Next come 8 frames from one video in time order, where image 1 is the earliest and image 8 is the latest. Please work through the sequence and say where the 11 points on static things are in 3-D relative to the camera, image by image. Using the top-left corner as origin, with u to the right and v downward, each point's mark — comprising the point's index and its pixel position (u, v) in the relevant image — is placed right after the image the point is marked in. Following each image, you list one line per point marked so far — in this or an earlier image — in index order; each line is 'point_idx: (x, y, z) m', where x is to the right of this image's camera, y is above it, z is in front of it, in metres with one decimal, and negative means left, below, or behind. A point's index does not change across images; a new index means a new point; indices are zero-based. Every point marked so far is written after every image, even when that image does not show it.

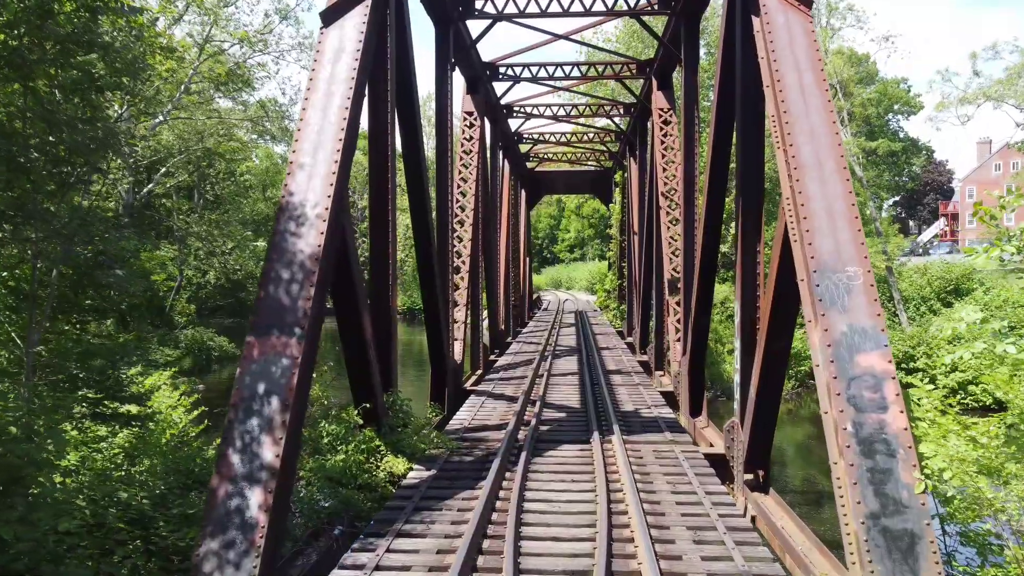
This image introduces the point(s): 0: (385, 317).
0: (-1.0, -0.2, +6.2) m
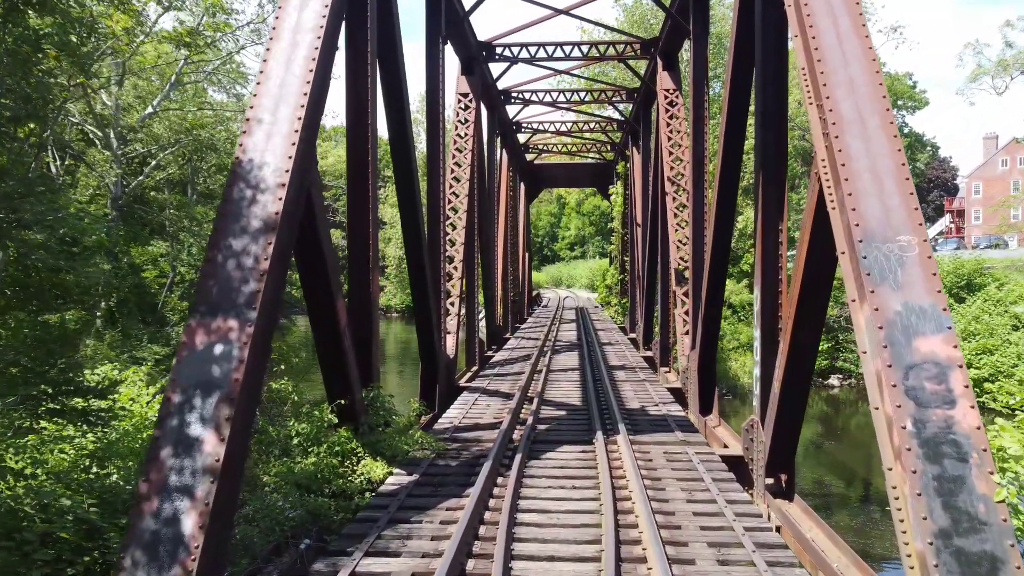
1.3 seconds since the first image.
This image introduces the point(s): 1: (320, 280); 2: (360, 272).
0: (-1.0, -0.1, +5.6) m
1: (-1.1, +0.1, +4.6) m
2: (-1.1, +0.1, +5.6) m
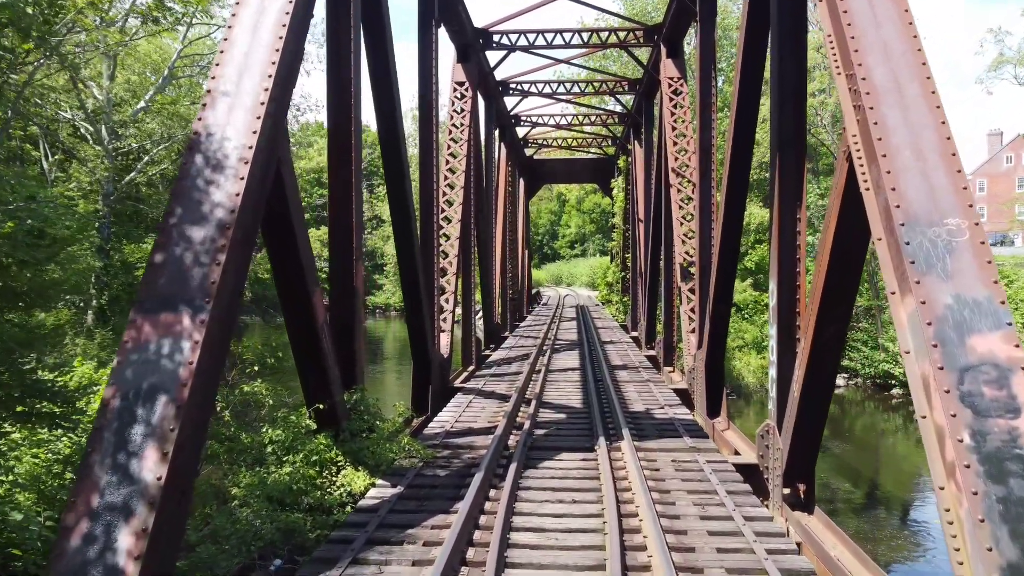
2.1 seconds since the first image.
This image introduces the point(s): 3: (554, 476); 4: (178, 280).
0: (-1.1, -0.1, +5.2) m
1: (-1.1, +0.1, +4.2) m
2: (-1.1, +0.2, +5.2) m
3: (+0.2, -1.1, +4.6) m
4: (-1.3, 0.0, +3.1) m
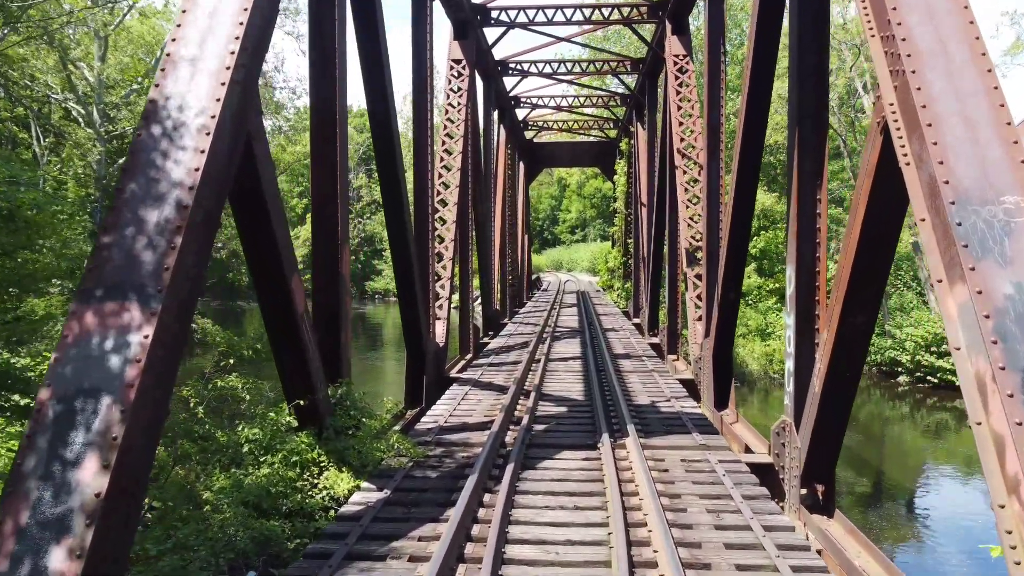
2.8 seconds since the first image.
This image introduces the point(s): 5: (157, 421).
0: (-1.1, 0.0, +4.8) m
1: (-1.2, +0.2, +3.8) m
2: (-1.1, +0.2, +4.8) m
3: (+0.2, -1.0, +4.2) m
4: (-1.3, +0.1, +2.7) m
5: (-1.2, -0.4, +2.6) m
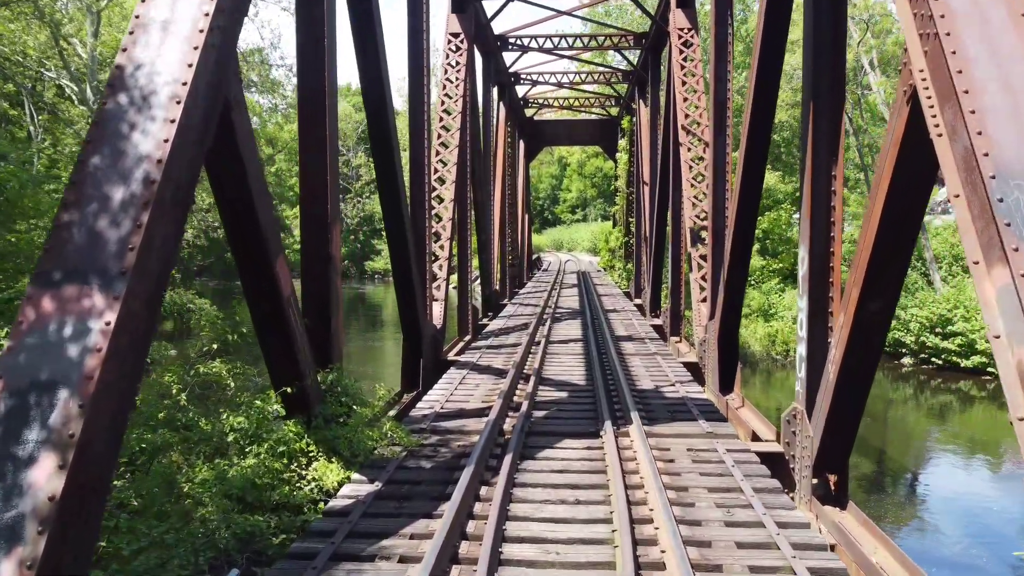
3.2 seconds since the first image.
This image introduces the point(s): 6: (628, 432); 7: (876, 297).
0: (-1.1, +0.1, +4.6) m
1: (-1.2, +0.2, +3.6) m
2: (-1.1, +0.4, +4.6) m
3: (+0.2, -0.9, +4.0) m
4: (-1.3, +0.1, +2.5) m
5: (-1.2, -0.4, +2.4) m
6: (+0.7, -0.9, +4.7) m
7: (+1.6, 0.0, +3.6) m
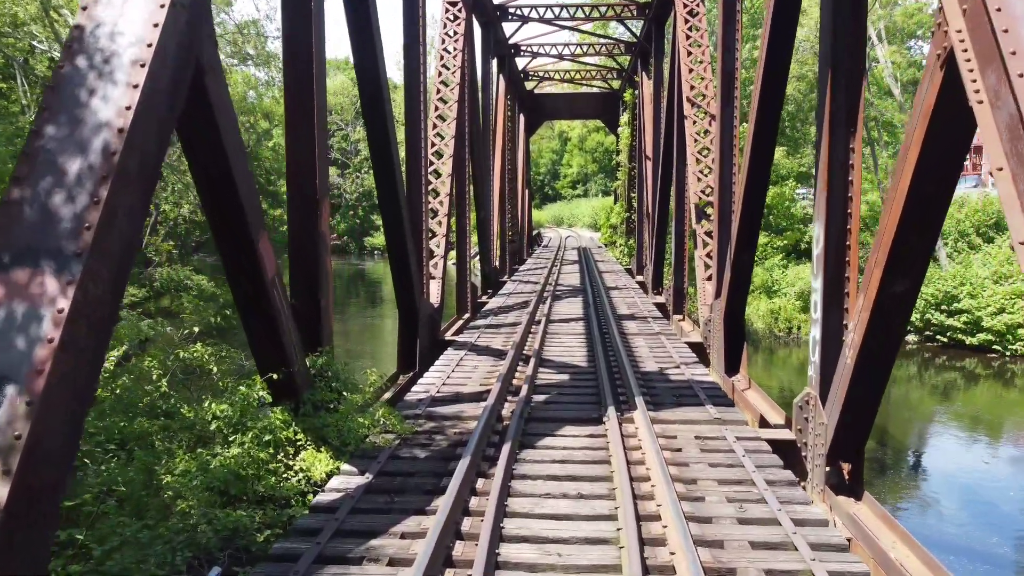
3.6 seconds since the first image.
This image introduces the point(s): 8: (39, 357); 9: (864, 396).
0: (-1.1, +0.2, +4.3) m
1: (-1.2, +0.3, +3.3) m
2: (-1.1, +0.5, +4.3) m
3: (+0.2, -0.8, +3.8) m
4: (-1.3, +0.2, +2.3) m
5: (-1.2, -0.3, +2.2) m
6: (+0.7, -0.7, +4.5) m
7: (+1.6, 0.0, +3.4) m
8: (-1.2, -0.2, +2.1) m
9: (+1.7, -0.5, +3.8) m
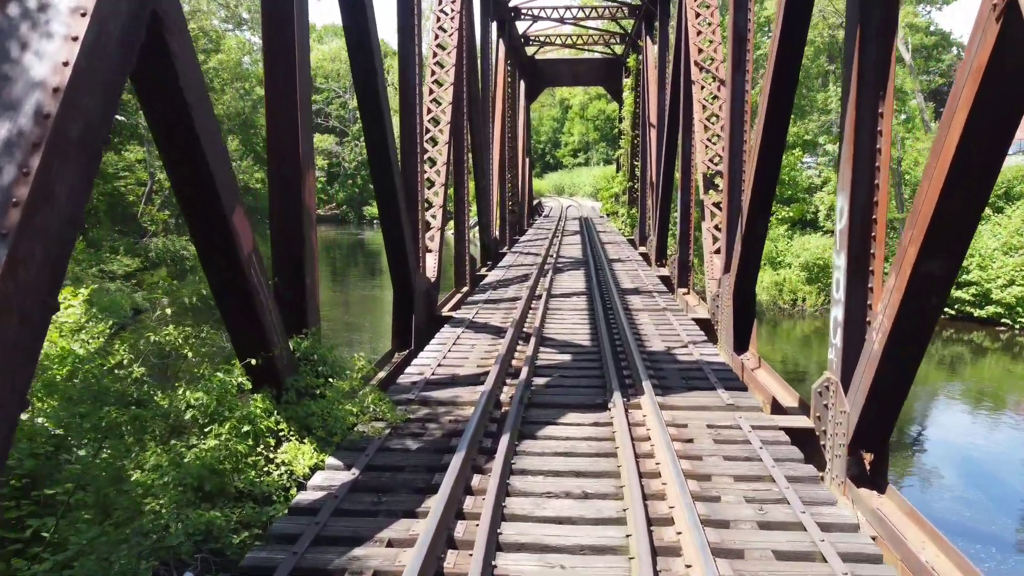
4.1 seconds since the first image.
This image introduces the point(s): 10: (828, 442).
0: (-1.1, +0.3, +4.0) m
1: (-1.2, +0.4, +3.0) m
2: (-1.1, +0.6, +4.0) m
3: (+0.2, -0.7, +3.6) m
4: (-1.3, +0.2, +1.9) m
5: (-1.2, -0.3, +1.9) m
6: (+0.7, -0.6, +4.2) m
7: (+1.6, +0.1, +3.1) m
8: (-1.2, -0.1, +1.8) m
9: (+1.7, -0.4, +3.5) m
10: (+1.6, -0.8, +4.0) m
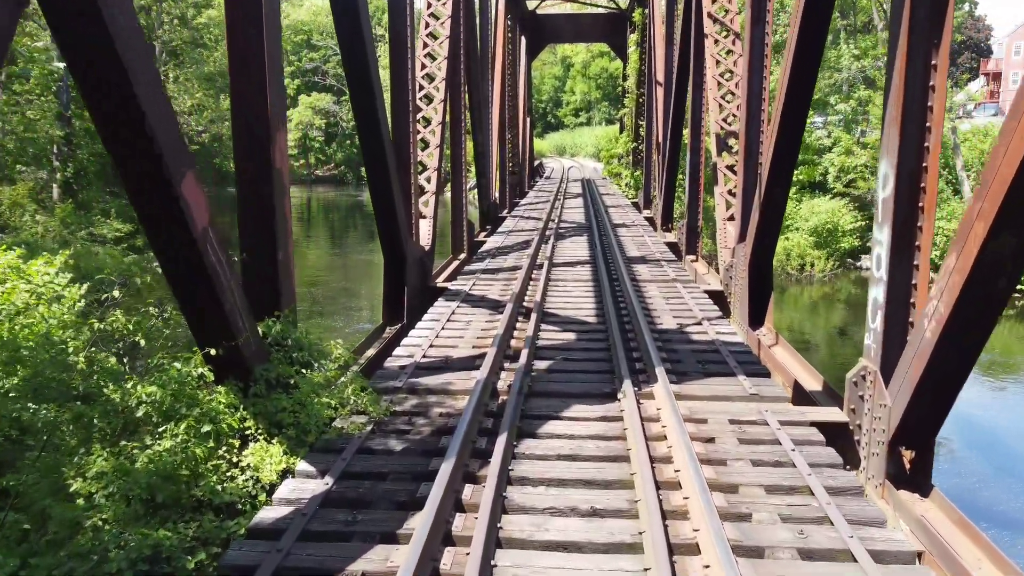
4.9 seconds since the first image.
0: (-1.1, +0.4, +3.5) m
1: (-1.2, +0.5, +2.5) m
2: (-1.1, +0.7, +3.5) m
3: (+0.2, -0.6, +3.1) m
4: (-1.3, +0.2, +1.5) m
5: (-1.2, -0.3, +1.4) m
6: (+0.7, -0.5, +3.8) m
7: (+1.6, +0.2, +2.6) m
8: (-1.2, -0.1, +1.3) m
9: (+1.7, -0.3, +3.0) m
10: (+1.6, -0.7, +3.6) m
